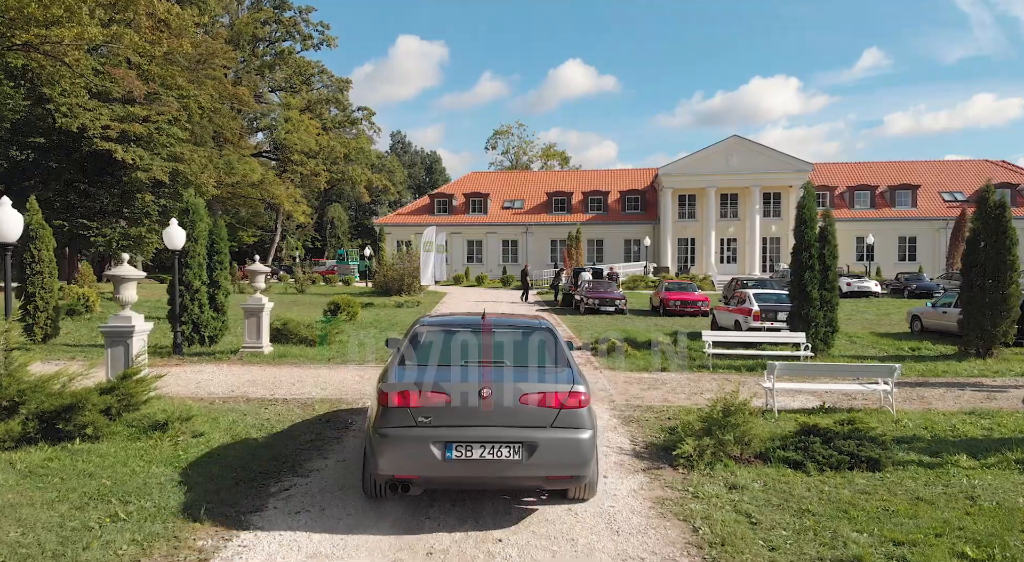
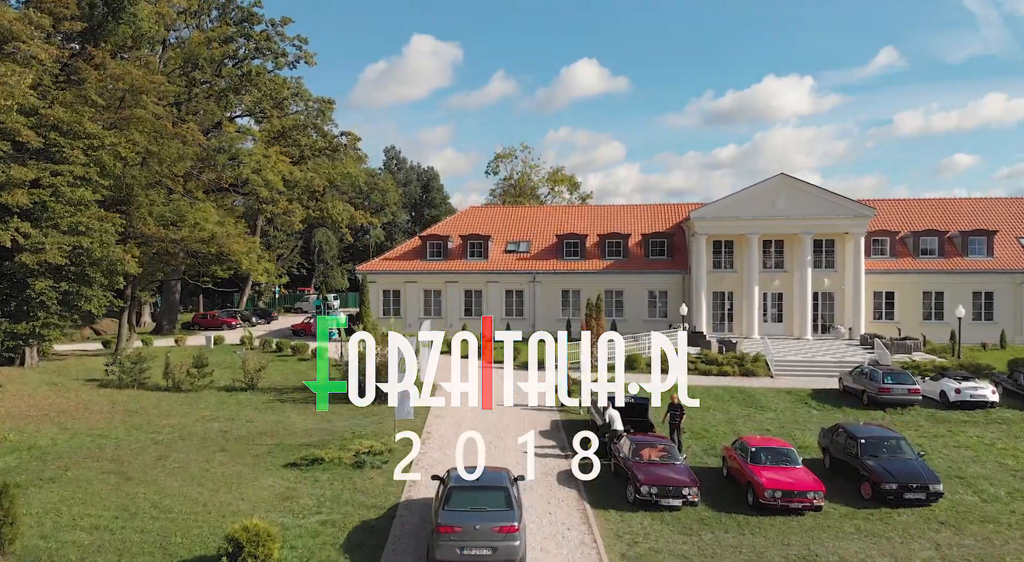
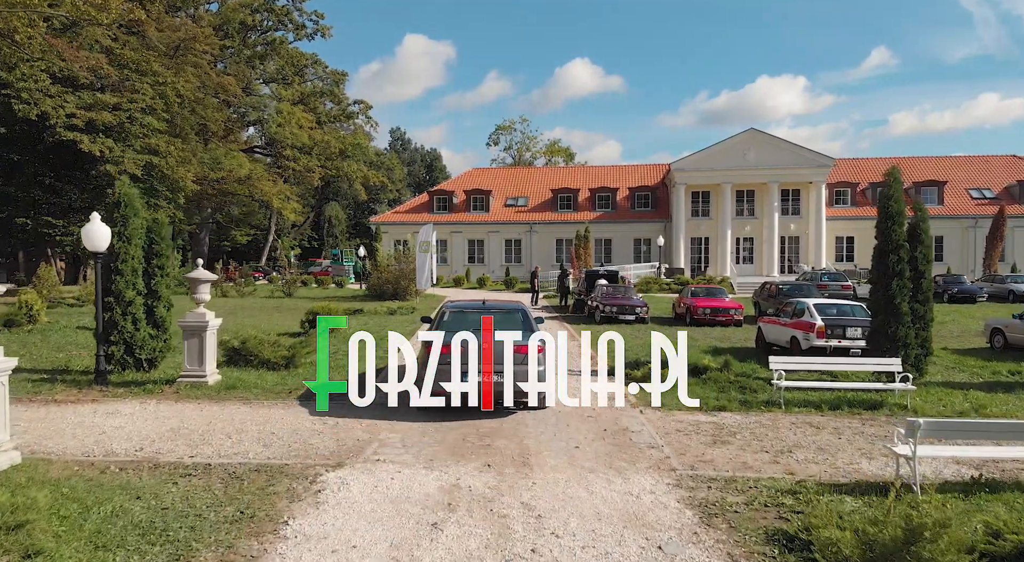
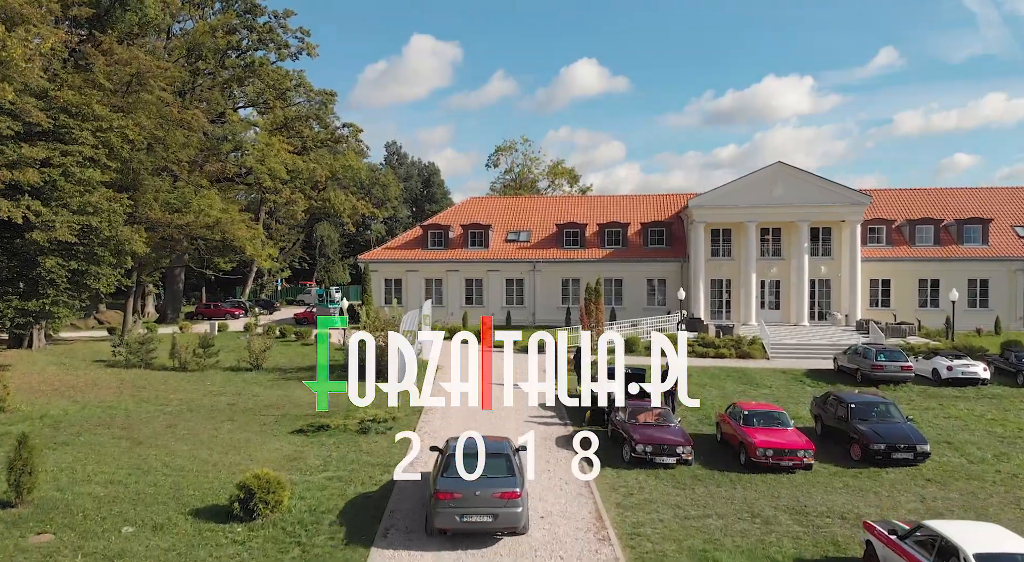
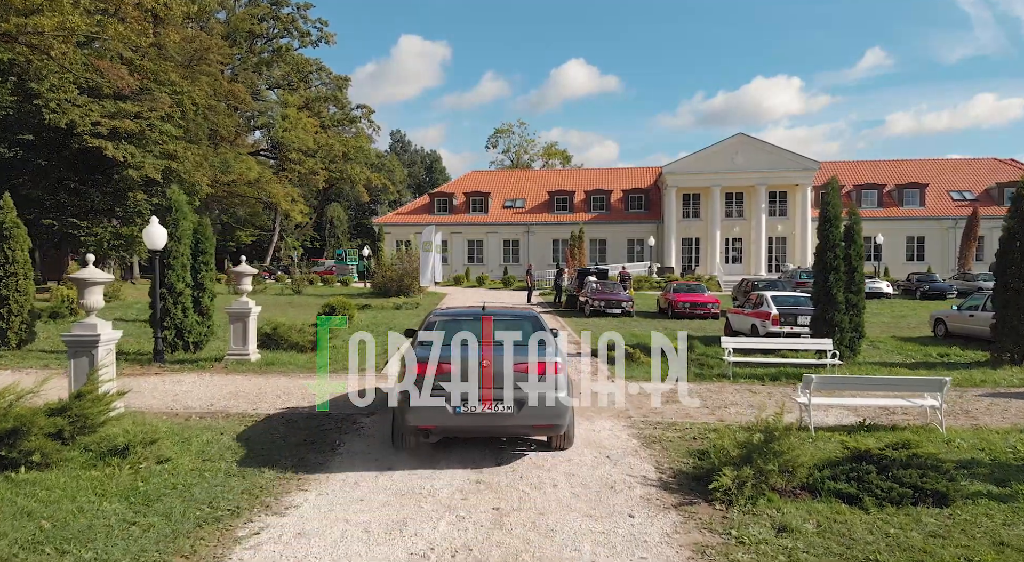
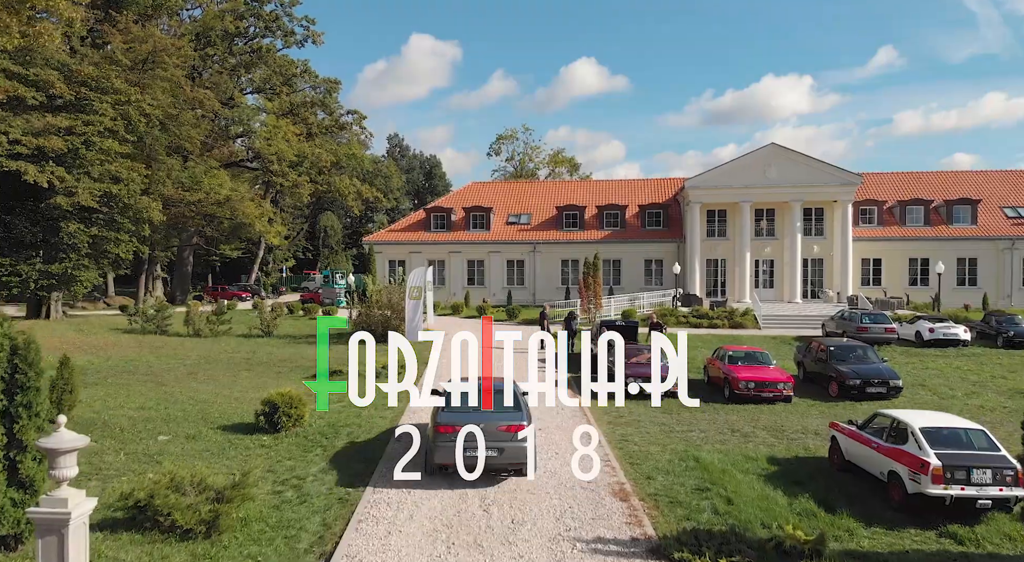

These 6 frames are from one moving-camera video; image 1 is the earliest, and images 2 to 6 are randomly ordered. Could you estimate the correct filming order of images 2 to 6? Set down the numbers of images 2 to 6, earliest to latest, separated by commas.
5, 3, 6, 4, 2
